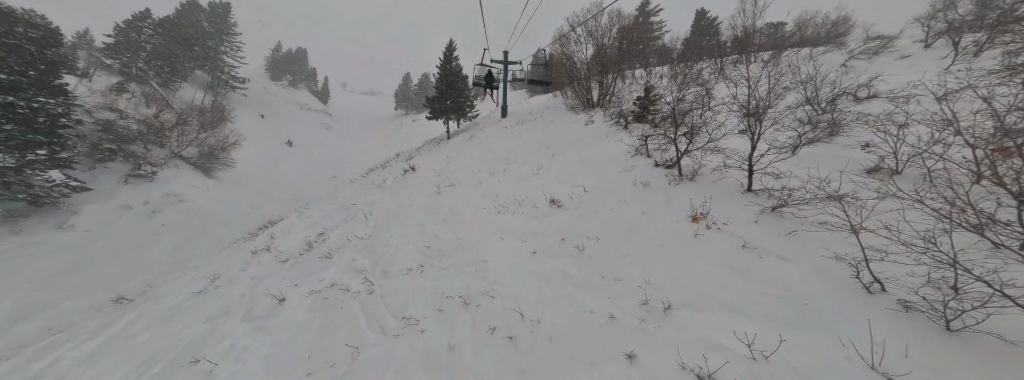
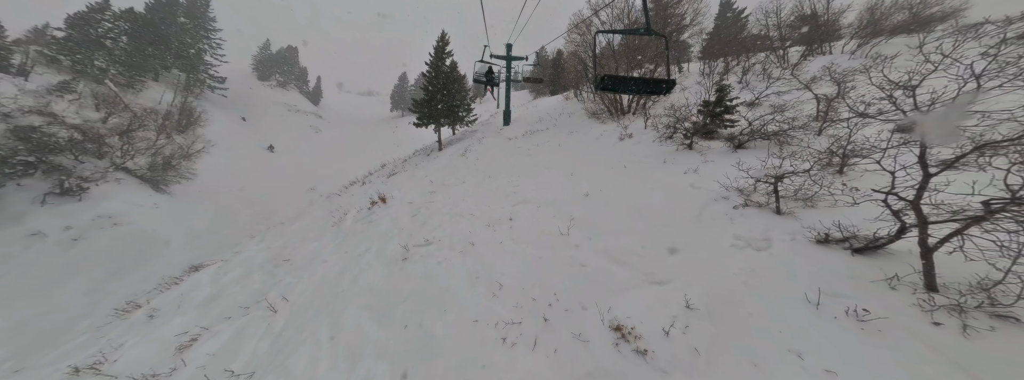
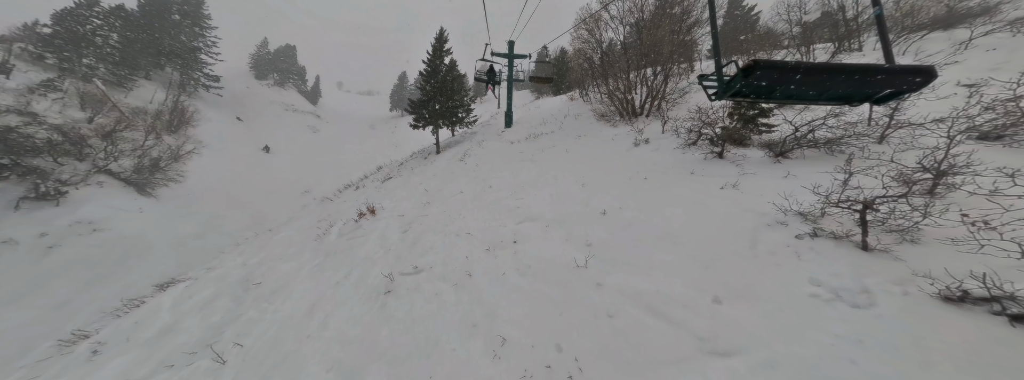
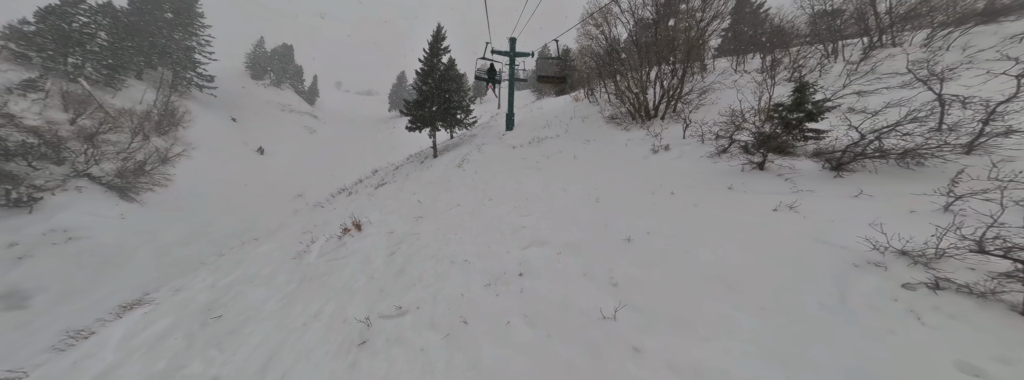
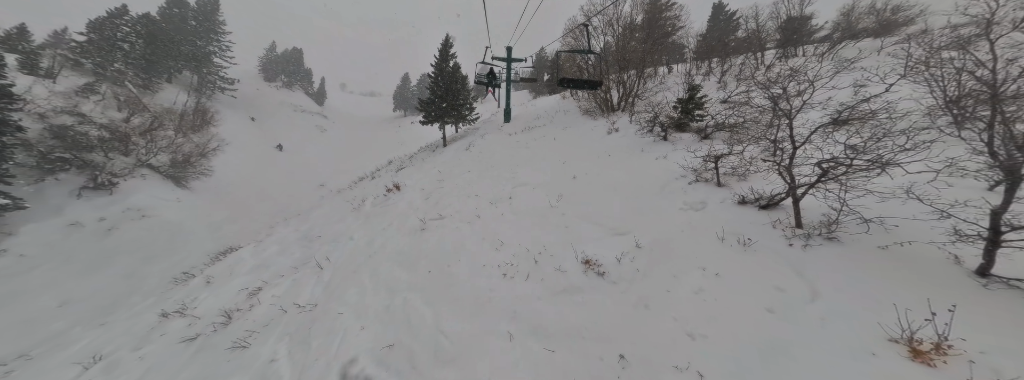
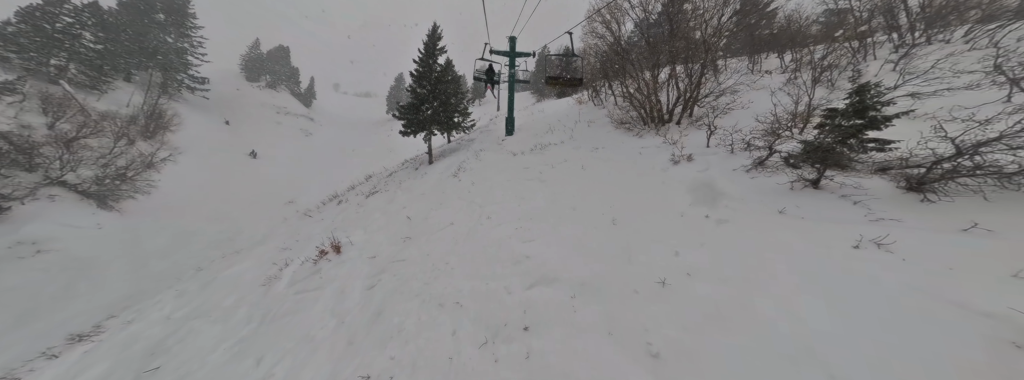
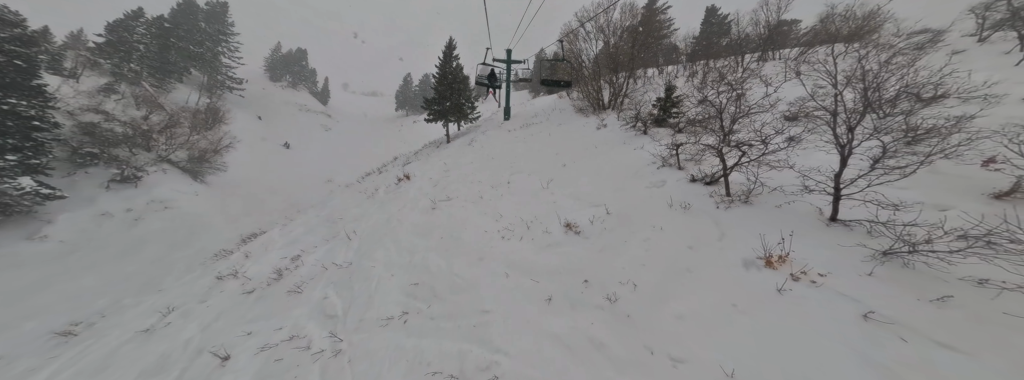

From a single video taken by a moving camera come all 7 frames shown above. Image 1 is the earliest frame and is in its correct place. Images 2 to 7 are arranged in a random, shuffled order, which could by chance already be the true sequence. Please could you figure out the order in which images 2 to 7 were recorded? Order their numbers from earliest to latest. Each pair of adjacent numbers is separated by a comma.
7, 5, 2, 3, 4, 6
